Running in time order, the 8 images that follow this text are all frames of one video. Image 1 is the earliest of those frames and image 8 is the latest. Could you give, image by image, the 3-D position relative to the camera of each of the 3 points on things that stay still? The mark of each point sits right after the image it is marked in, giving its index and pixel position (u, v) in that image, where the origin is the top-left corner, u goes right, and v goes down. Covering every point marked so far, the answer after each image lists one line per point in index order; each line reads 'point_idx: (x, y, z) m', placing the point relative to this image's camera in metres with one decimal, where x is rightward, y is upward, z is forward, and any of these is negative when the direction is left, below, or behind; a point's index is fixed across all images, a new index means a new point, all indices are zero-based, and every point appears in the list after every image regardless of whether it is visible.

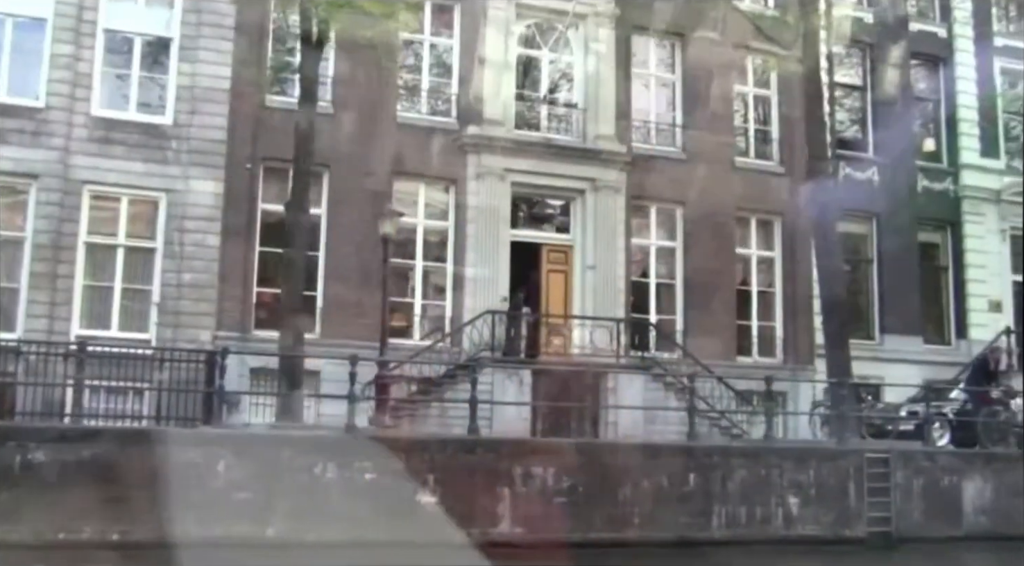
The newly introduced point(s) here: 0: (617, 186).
0: (+0.7, +0.7, +7.1) m
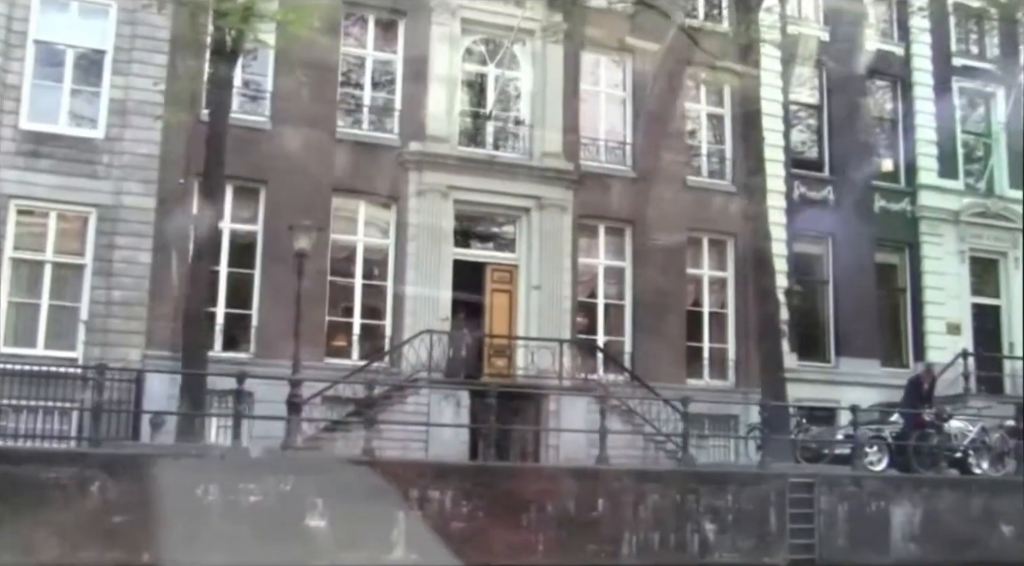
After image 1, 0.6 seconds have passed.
0: (+0.3, +0.6, +7.0) m
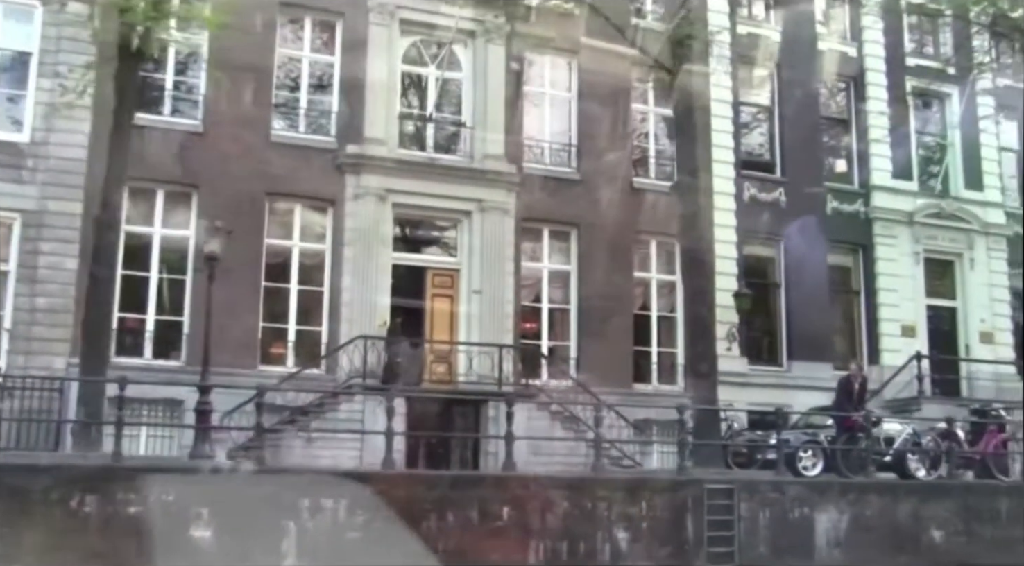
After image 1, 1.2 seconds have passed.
0: (-0.1, +0.5, +6.8) m
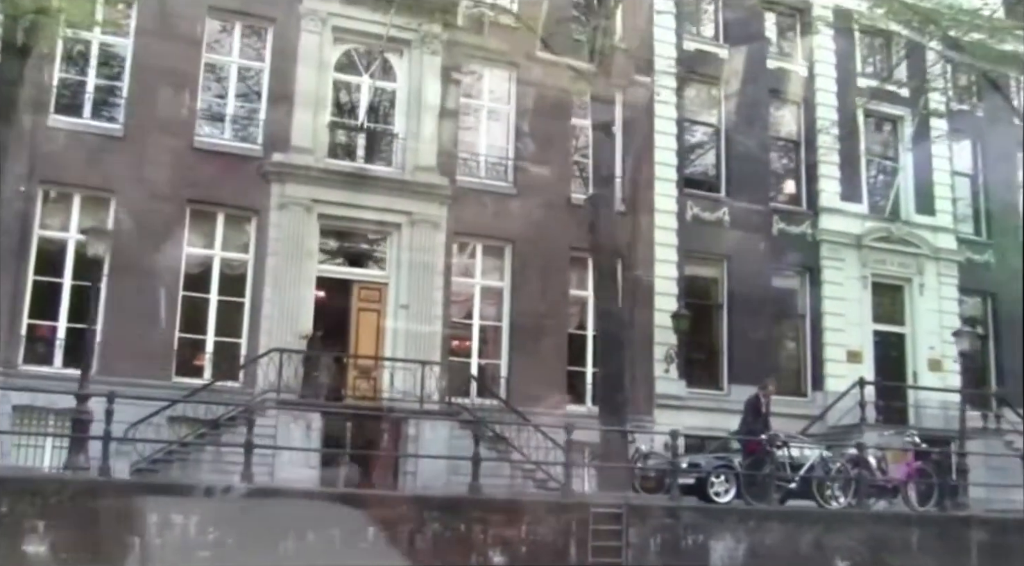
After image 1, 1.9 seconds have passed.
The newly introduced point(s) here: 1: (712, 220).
0: (-0.5, +0.4, +6.7) m
1: (+1.5, +0.5, +7.4) m
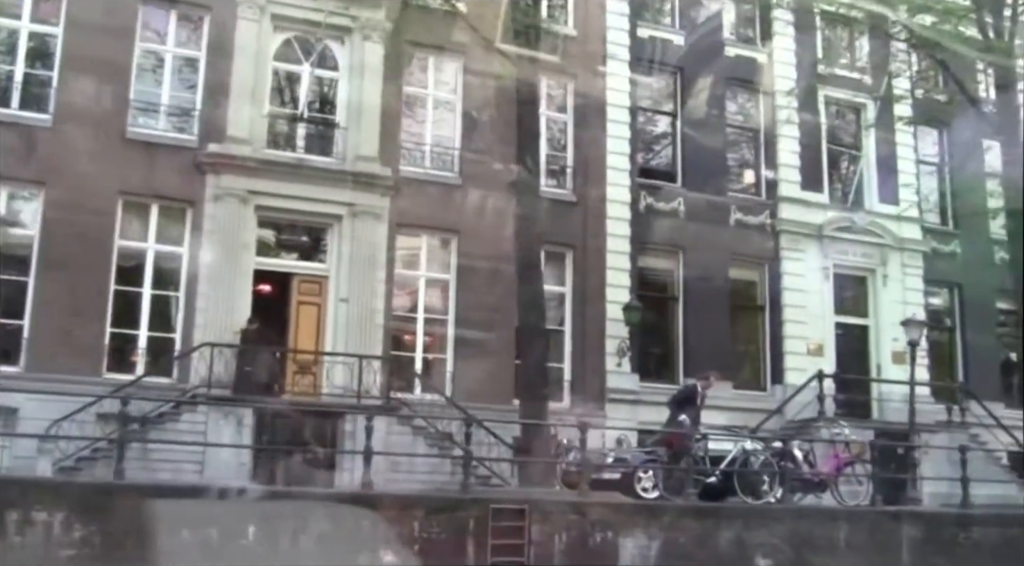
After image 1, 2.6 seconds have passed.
0: (-0.9, +0.5, +6.5) m
1: (+1.1, +0.5, +7.3) m
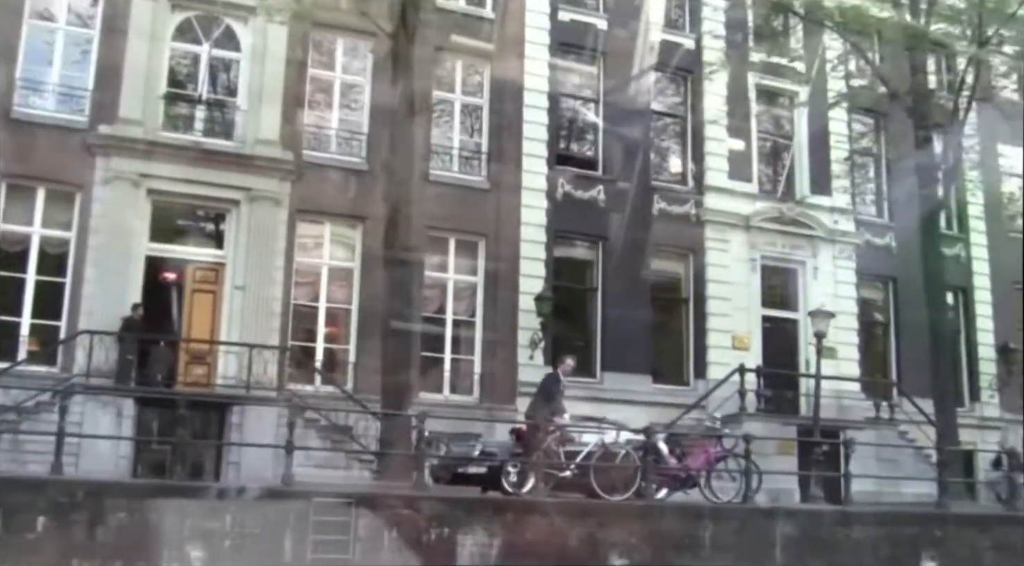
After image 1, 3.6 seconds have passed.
0: (-1.5, +0.5, +6.3) m
1: (+0.5, +0.6, +7.0) m
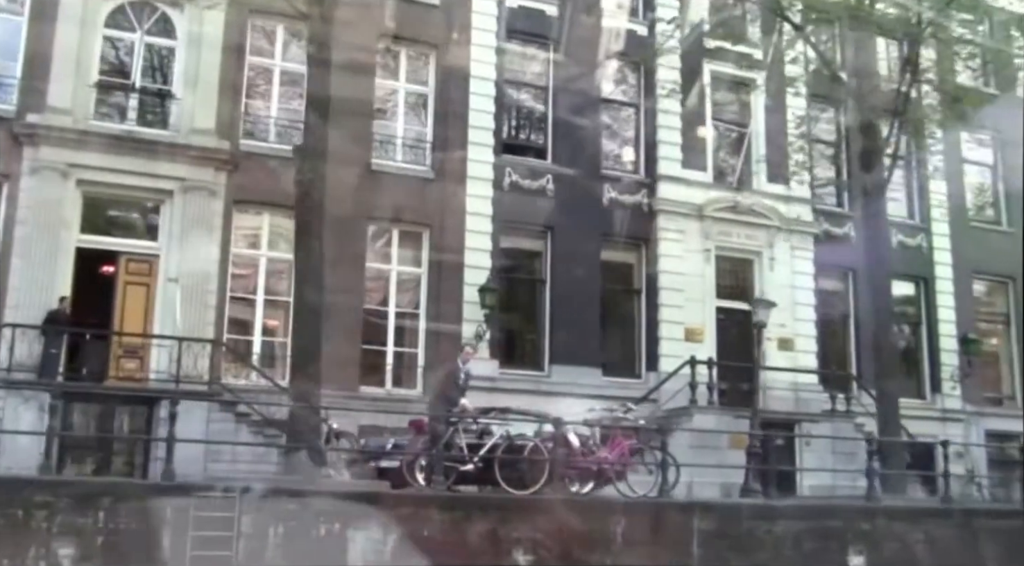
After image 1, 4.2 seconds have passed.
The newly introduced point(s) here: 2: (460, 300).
0: (-1.8, +0.6, +6.2) m
1: (+0.2, +0.7, +6.9) m
2: (-0.3, -0.1, +6.4) m
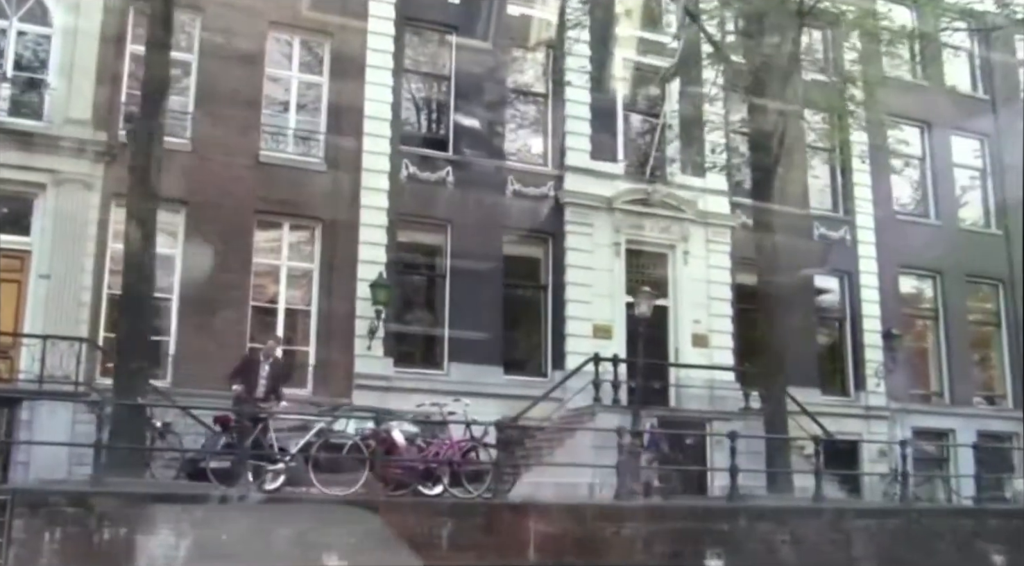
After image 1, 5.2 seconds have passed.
0: (-2.5, +0.6, +6.0) m
1: (-0.5, +0.7, +6.7) m
2: (-1.0, -0.1, +6.2) m
